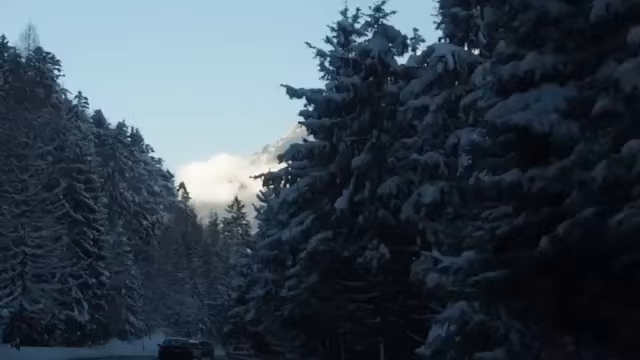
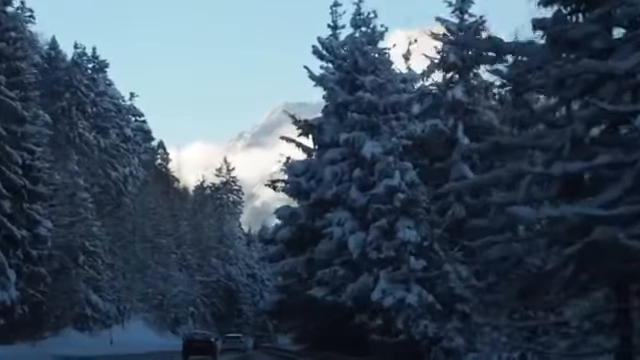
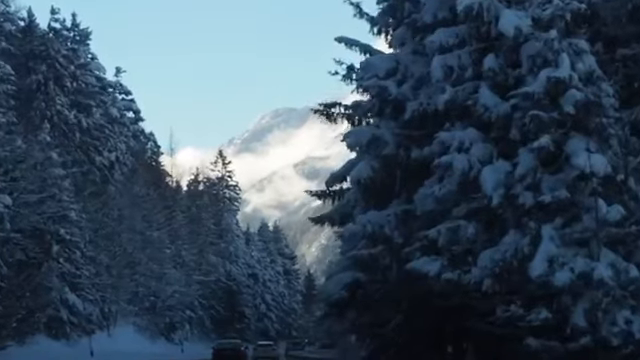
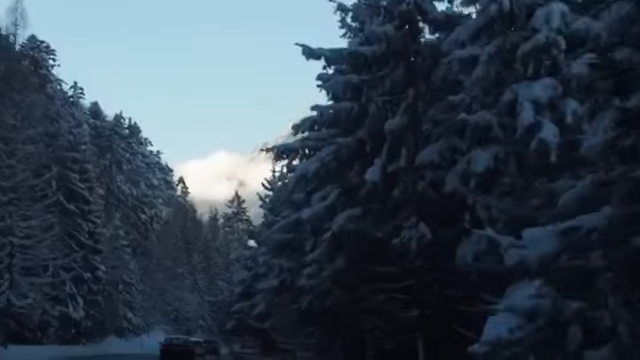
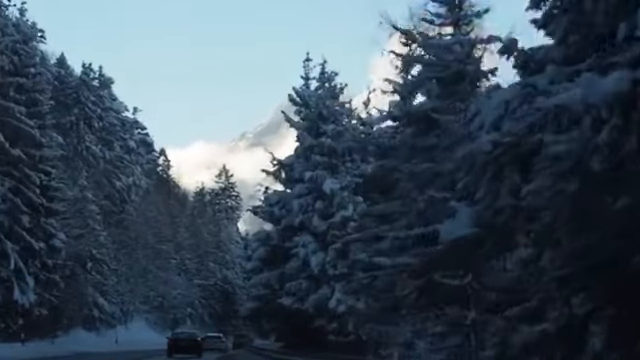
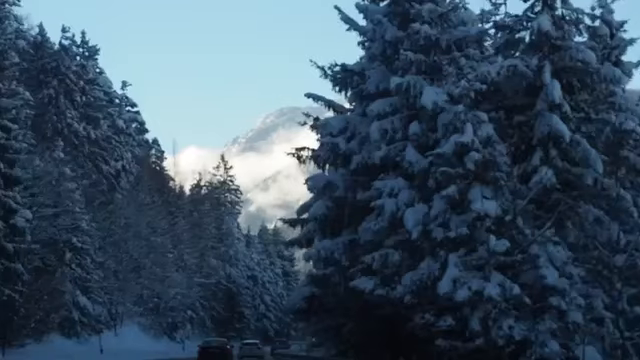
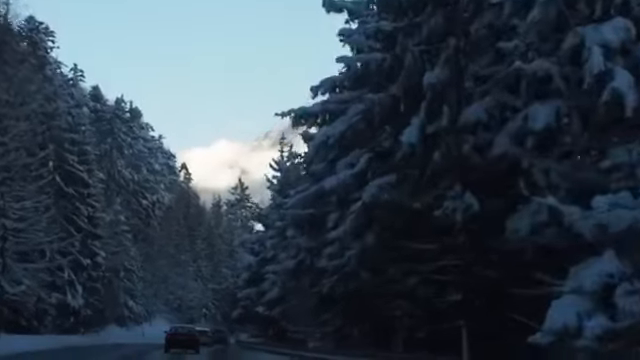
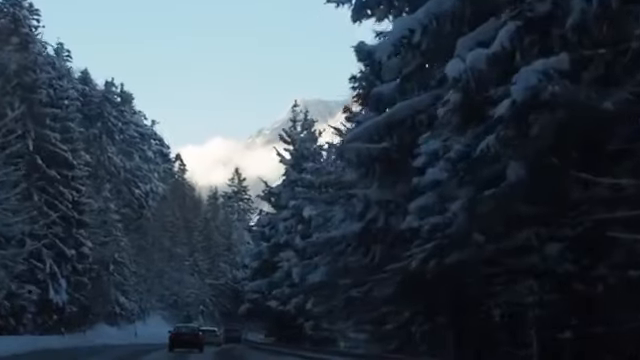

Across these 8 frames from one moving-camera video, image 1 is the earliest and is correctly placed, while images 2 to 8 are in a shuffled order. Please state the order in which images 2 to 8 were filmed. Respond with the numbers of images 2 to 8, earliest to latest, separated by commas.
4, 7, 8, 5, 2, 6, 3
